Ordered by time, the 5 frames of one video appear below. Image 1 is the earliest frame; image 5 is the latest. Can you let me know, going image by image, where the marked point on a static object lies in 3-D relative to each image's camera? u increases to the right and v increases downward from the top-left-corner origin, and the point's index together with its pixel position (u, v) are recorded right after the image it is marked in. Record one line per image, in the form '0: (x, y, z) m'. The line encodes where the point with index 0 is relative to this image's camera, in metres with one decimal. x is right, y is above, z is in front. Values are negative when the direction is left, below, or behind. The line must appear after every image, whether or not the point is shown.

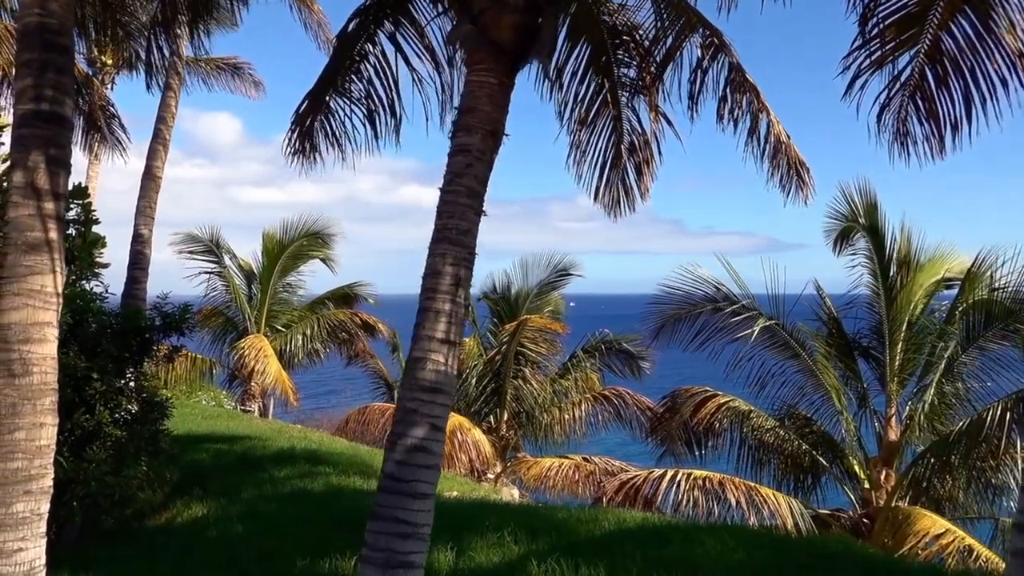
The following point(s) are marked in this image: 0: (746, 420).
0: (+2.8, -1.6, +10.5) m
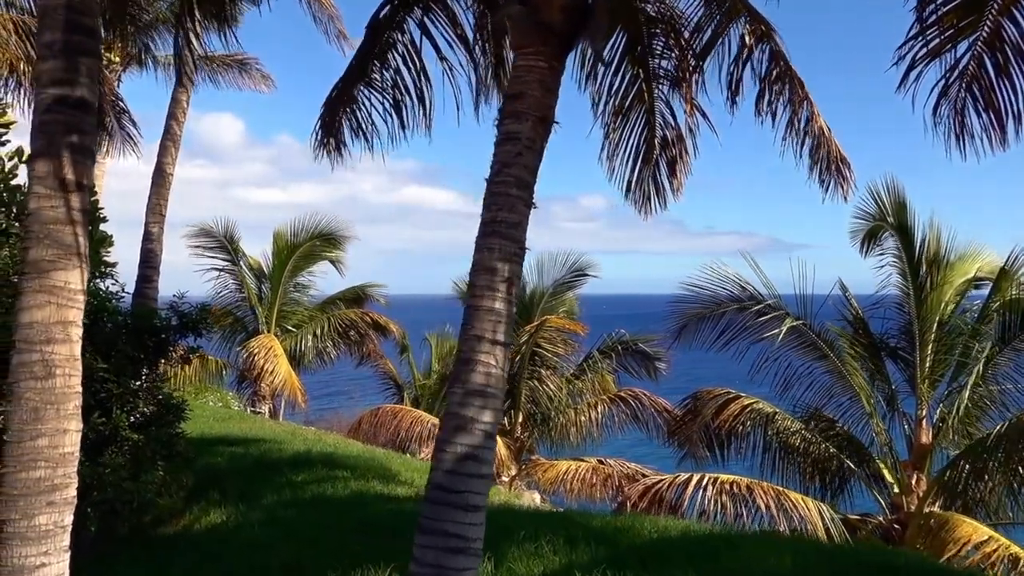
0: (+3.0, -1.6, +10.3) m
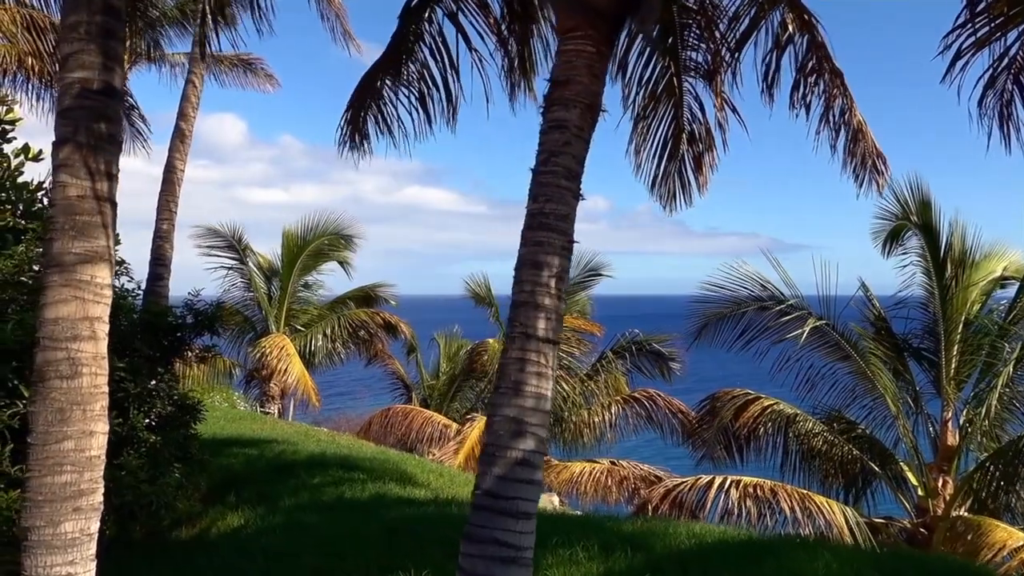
0: (+3.2, -1.6, +10.1) m
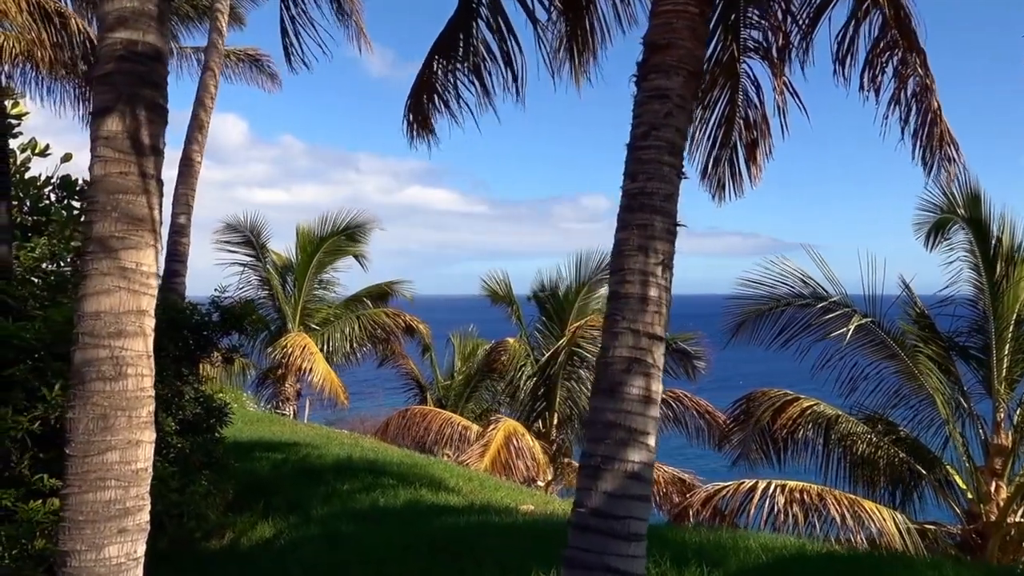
0: (+3.6, -1.5, +9.7) m
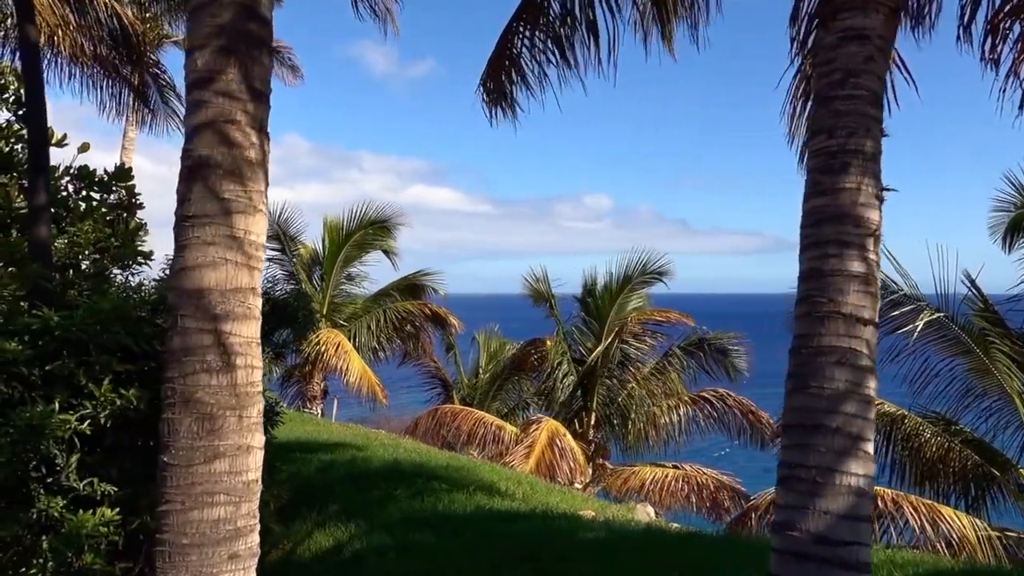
0: (+4.1, -1.4, +9.1) m
